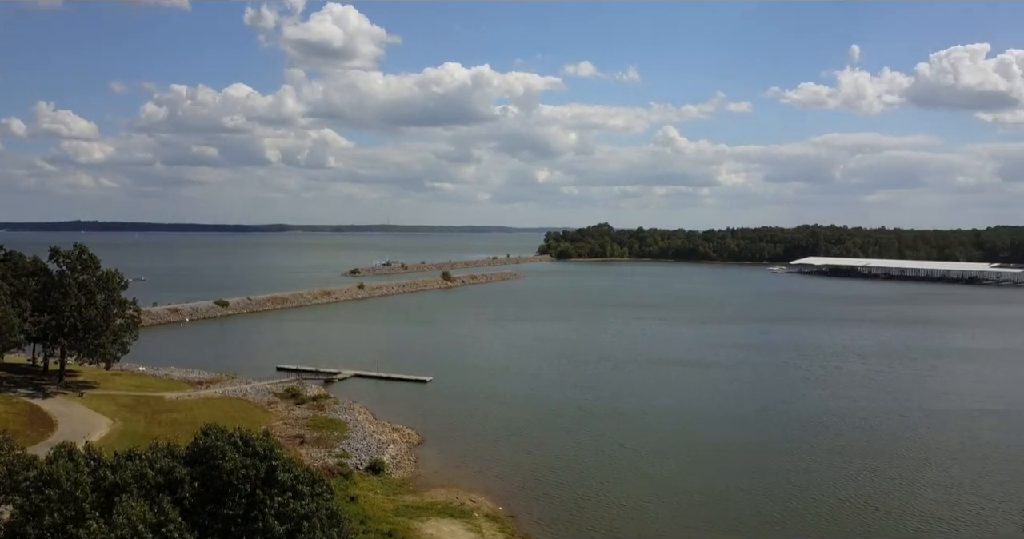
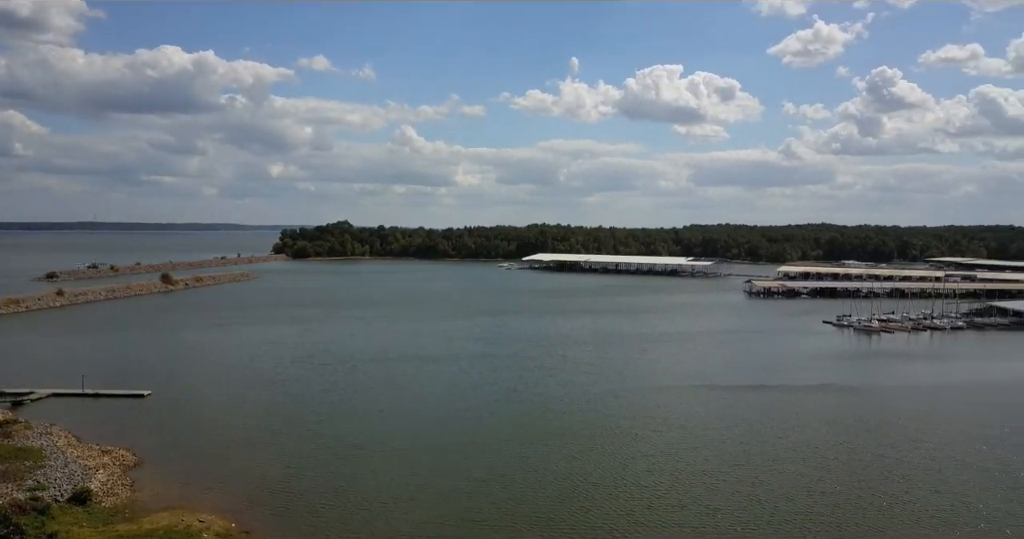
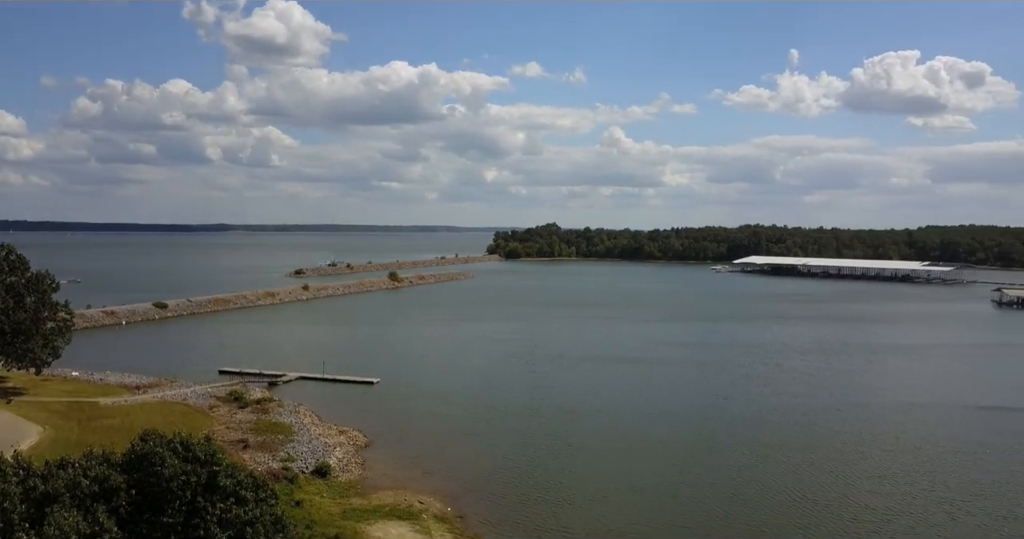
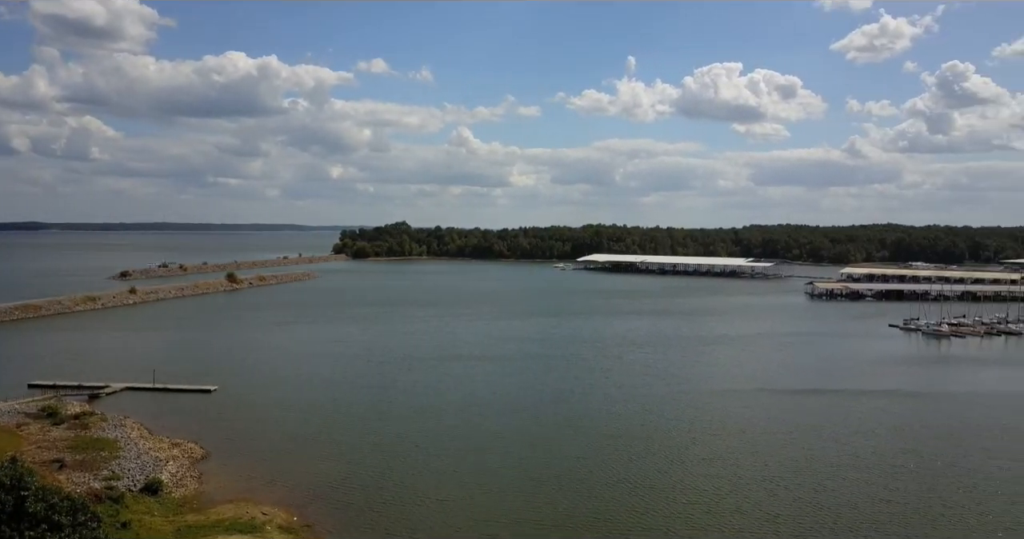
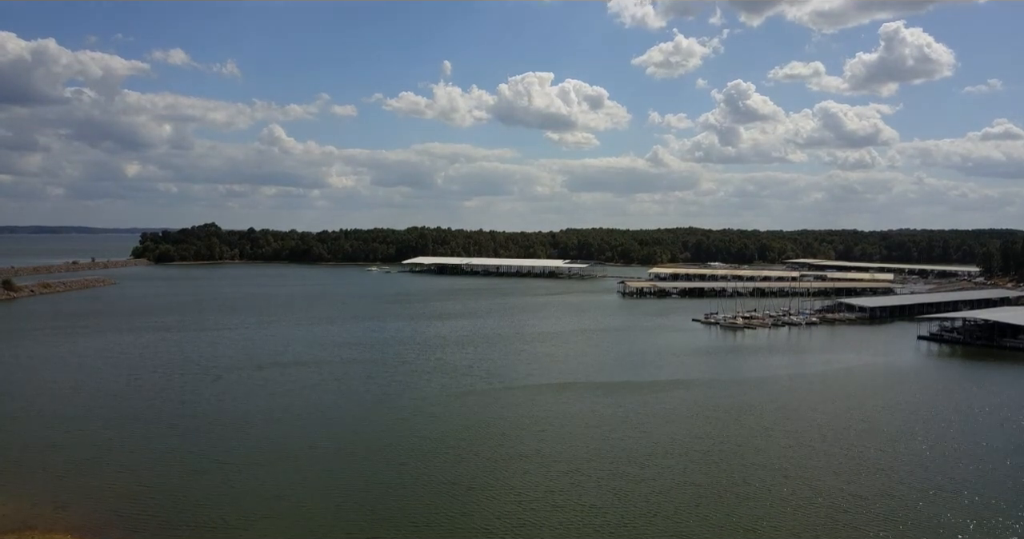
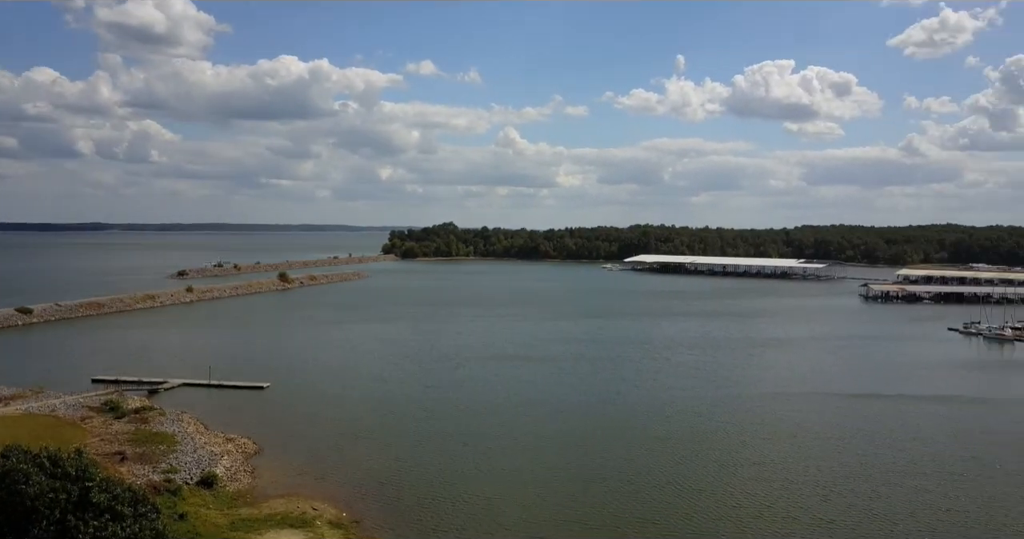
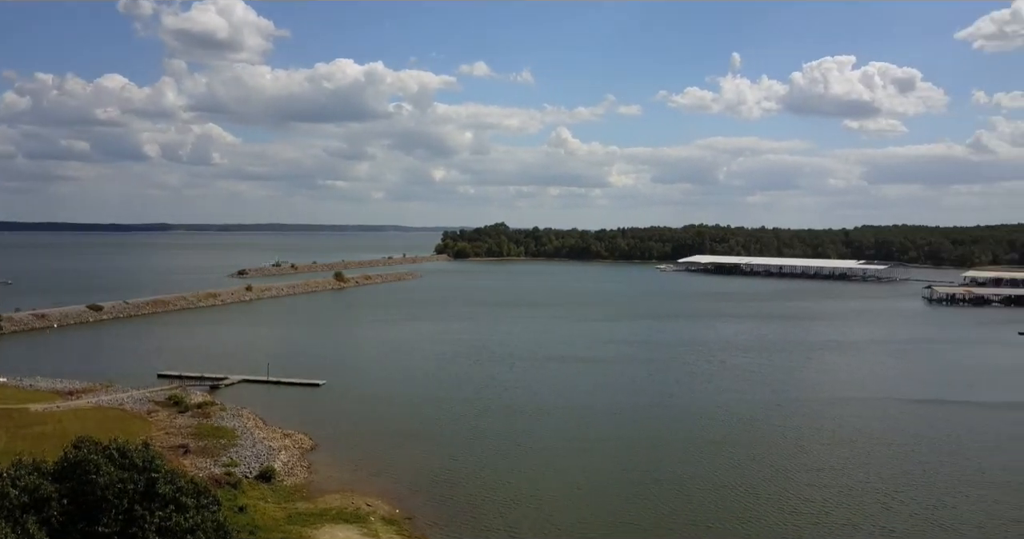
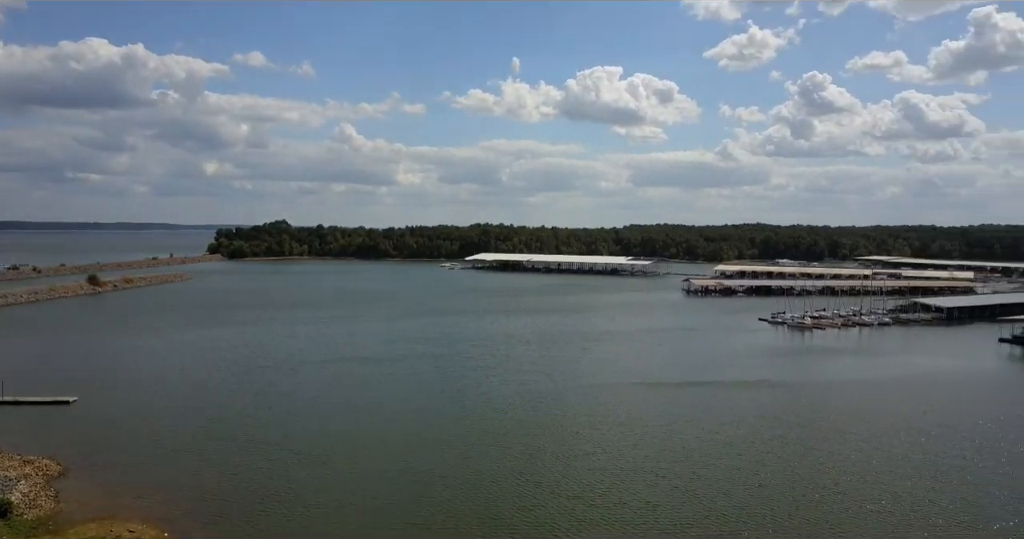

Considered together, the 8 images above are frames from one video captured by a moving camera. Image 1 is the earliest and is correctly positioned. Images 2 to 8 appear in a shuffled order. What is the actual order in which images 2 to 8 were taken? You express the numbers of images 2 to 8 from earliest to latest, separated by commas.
3, 7, 6, 4, 2, 8, 5
